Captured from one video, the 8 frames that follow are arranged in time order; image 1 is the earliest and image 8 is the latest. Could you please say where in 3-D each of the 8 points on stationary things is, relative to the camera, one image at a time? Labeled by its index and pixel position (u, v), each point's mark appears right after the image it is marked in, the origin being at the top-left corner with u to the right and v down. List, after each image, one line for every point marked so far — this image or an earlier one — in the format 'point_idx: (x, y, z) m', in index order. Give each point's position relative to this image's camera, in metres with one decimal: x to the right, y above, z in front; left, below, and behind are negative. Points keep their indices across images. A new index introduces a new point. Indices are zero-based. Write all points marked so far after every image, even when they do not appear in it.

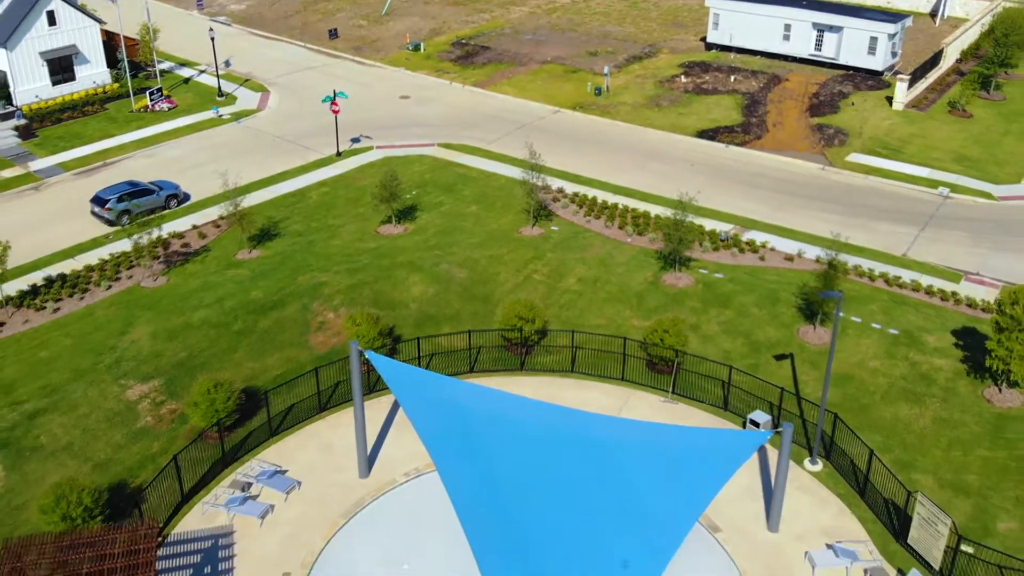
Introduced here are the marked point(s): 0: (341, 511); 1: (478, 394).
0: (-3.5, -4.6, +19.8) m
1: (-0.4, -2.4, +19.4) m
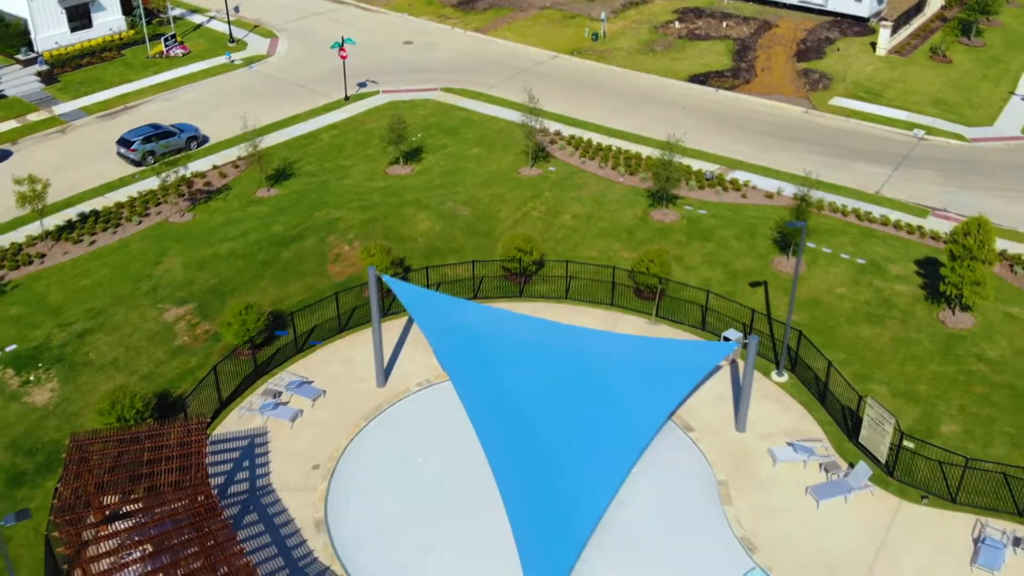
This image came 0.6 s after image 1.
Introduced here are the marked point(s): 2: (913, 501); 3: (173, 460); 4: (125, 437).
0: (-3.5, -3.0, +22.3) m
1: (-0.4, -0.8, +21.8) m
2: (+8.3, -4.4, +19.7) m
3: (-6.4, -3.3, +18.3) m
4: (-7.5, -2.9, +18.7) m
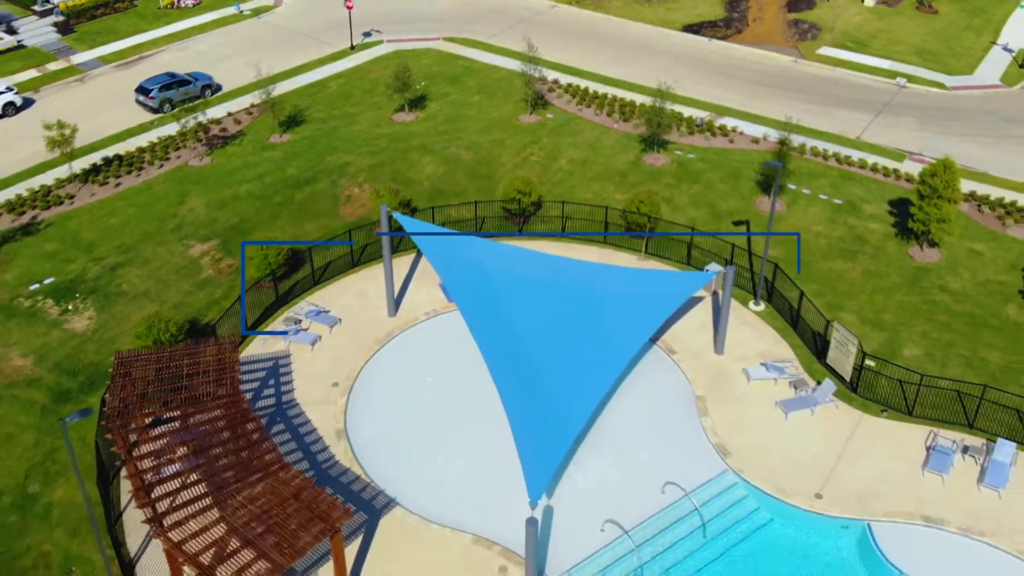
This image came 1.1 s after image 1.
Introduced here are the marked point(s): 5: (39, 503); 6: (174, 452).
0: (-3.5, -1.3, +24.3) m
1: (-0.4, +0.8, +23.8) m
2: (+8.2, -2.9, +21.8) m
3: (-6.4, -1.8, +20.4) m
4: (-7.5, -1.4, +20.7) m
5: (-9.8, -4.5, +19.9) m
6: (-6.5, -3.0, +18.9) m
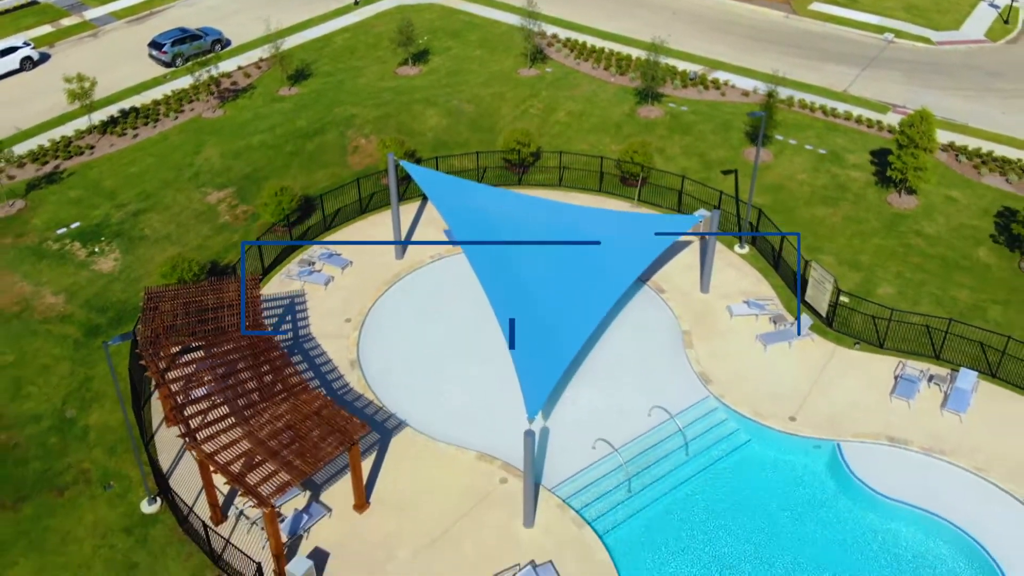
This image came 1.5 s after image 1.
0: (-3.5, +0.2, +26.0) m
1: (-0.4, +2.3, +25.3) m
2: (+8.2, -1.4, +23.5) m
3: (-6.4, -0.5, +22.0) m
4: (-7.5, -0.1, +22.4) m
5: (-9.8, -3.1, +21.6) m
6: (-6.5, -1.7, +20.6) m
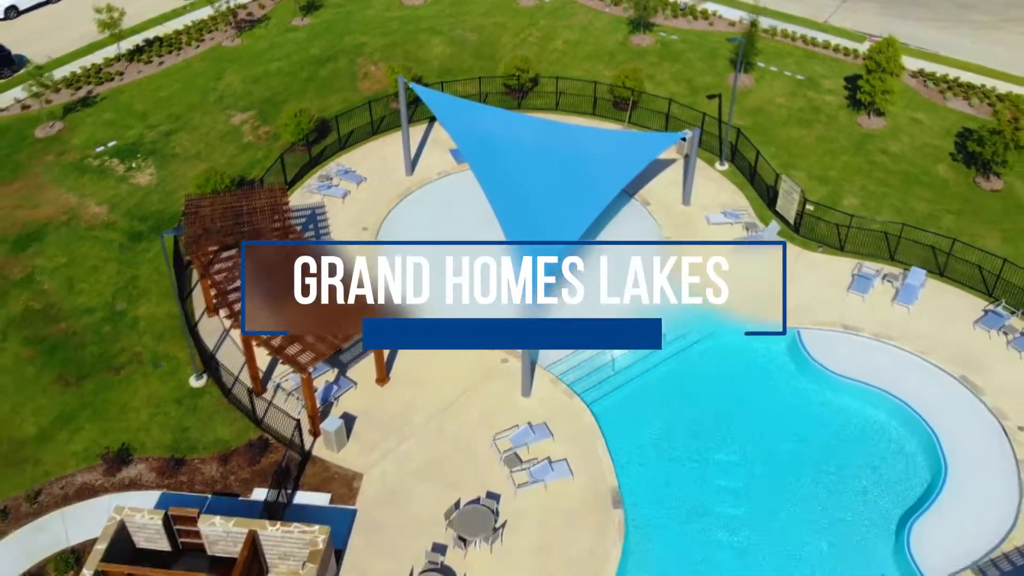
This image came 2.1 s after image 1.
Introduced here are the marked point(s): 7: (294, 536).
0: (-3.5, +2.8, +28.6) m
1: (-0.4, +4.9, +27.8) m
2: (+8.3, +1.1, +26.2) m
3: (-6.4, +1.9, +24.7) m
4: (-7.5, +2.4, +25.0) m
5: (-9.8, -0.7, +24.4) m
6: (-6.5, +0.6, +23.3) m
7: (-4.0, -4.7, +17.9) m
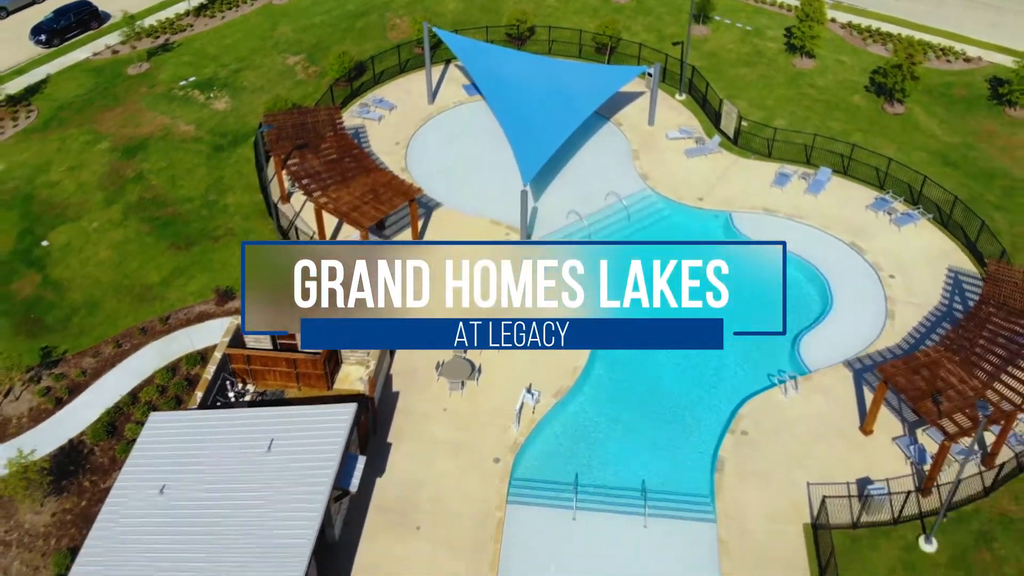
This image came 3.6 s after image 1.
0: (-3.4, +6.4, +35.9) m
1: (-0.4, +8.5, +35.1) m
2: (+8.3, +4.6, +33.6) m
3: (-6.4, +5.5, +32.1) m
4: (-7.4, +5.9, +32.3) m
5: (-9.8, +2.8, +31.8) m
6: (-6.4, +4.1, +30.7) m
7: (-4.0, -1.3, +25.3) m
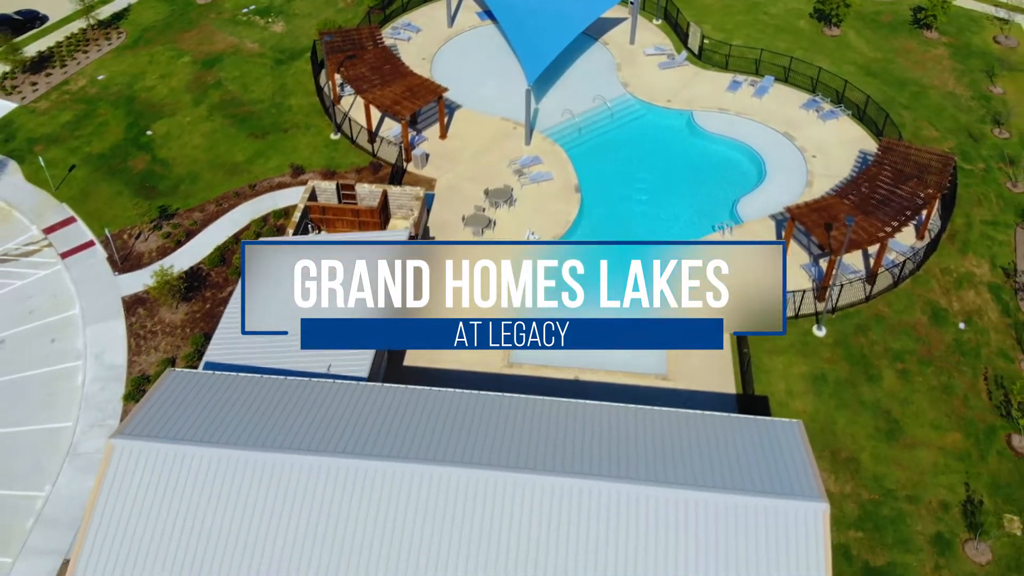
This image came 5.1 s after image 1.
0: (-3.2, +11.5, +43.8) m
1: (-0.1, +13.6, +42.9) m
2: (+8.6, +9.6, +41.5) m
3: (-6.1, +10.4, +40.0) m
4: (-7.2, +10.8, +40.2) m
5: (-9.5, +7.7, +39.9) m
6: (-6.2, +9.0, +38.6) m
7: (-3.7, +3.3, +33.6) m
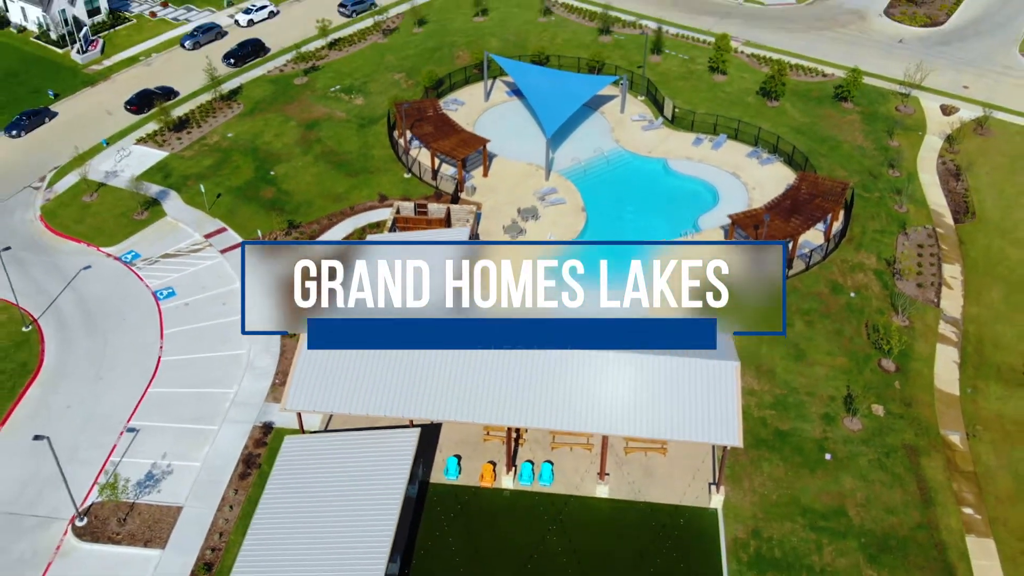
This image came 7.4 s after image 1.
0: (-1.9, +11.1, +58.5) m
1: (+1.2, +13.2, +57.8) m
2: (+9.9, +9.4, +56.1) m
3: (-4.8, +10.3, +54.6) m
4: (-5.9, +10.8, +54.9) m
5: (-8.2, +7.7, +54.2) m
6: (-4.9, +9.1, +53.1) m
7: (-2.4, +3.9, +47.5) m
